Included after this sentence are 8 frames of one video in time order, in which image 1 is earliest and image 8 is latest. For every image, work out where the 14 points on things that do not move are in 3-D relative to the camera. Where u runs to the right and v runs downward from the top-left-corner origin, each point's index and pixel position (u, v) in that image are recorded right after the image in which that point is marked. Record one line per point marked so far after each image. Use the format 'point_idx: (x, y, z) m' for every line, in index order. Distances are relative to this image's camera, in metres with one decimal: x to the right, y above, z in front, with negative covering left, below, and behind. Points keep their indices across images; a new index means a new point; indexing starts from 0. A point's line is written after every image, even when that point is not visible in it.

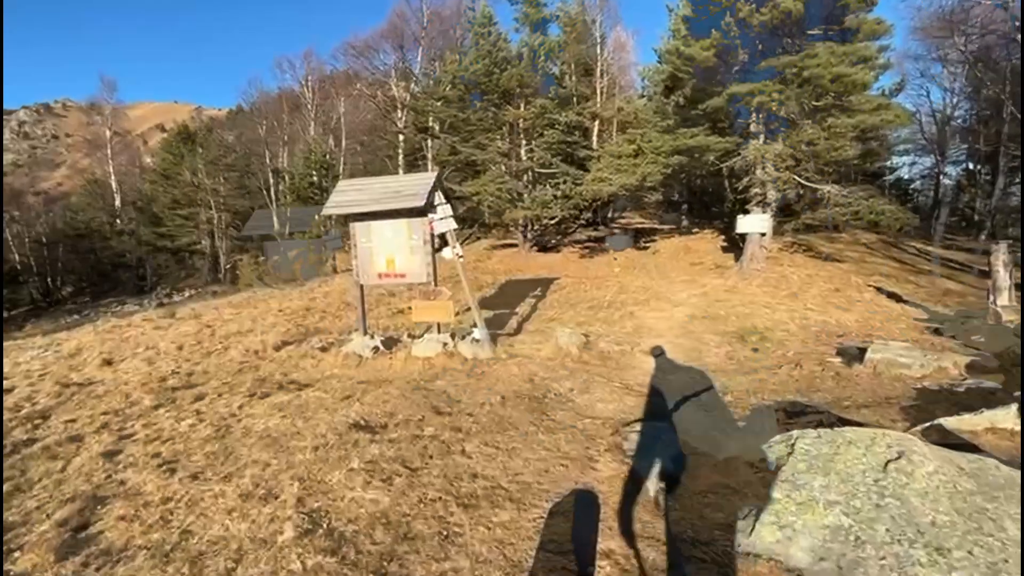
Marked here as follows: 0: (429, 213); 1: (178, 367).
0: (-1.3, +1.2, +7.7) m
1: (-6.2, -1.5, +8.8) m
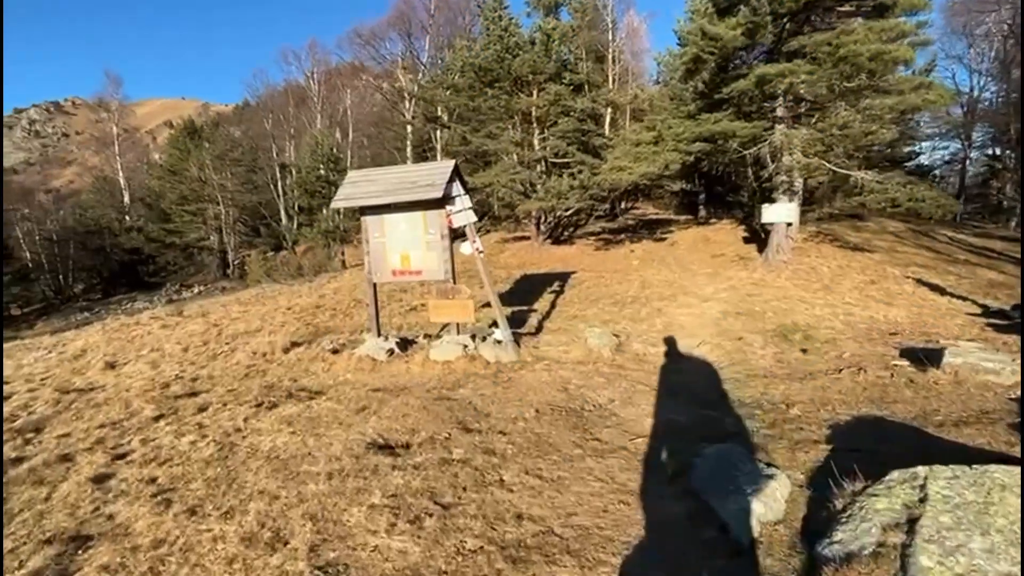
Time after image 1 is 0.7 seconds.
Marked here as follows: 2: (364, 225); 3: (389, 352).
0: (-1.0, +1.3, +7.1) m
1: (-5.8, -1.5, +8.3) m
2: (-2.3, +1.0, +7.4) m
3: (-1.9, -1.0, +7.4) m
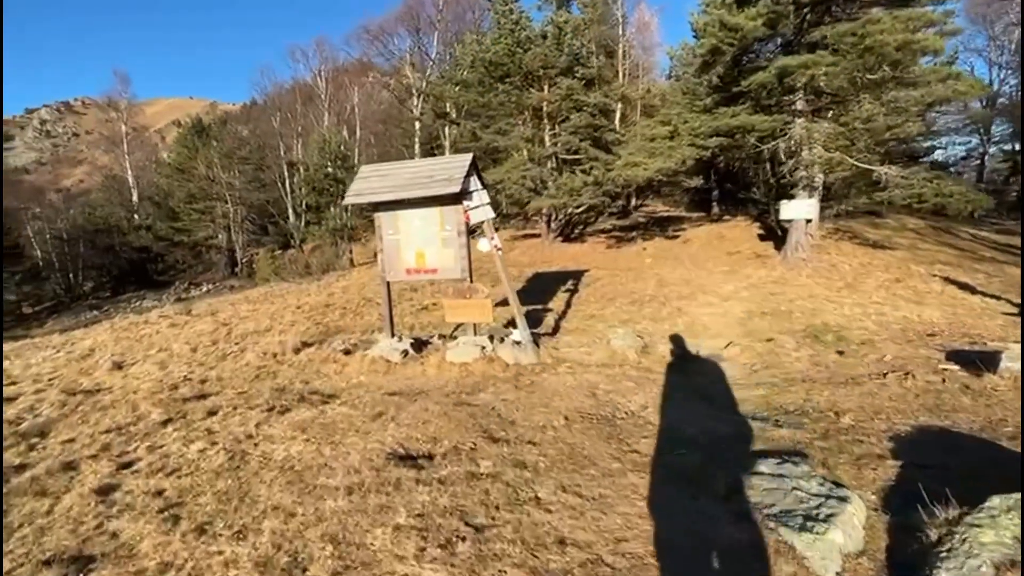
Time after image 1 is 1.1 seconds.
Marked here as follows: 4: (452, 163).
0: (-0.7, +1.3, +6.8) m
1: (-5.5, -1.5, +8.1) m
2: (-2.0, +1.0, +7.1) m
3: (-1.6, -1.0, +7.2) m
4: (-0.9, +1.8, +6.8) m
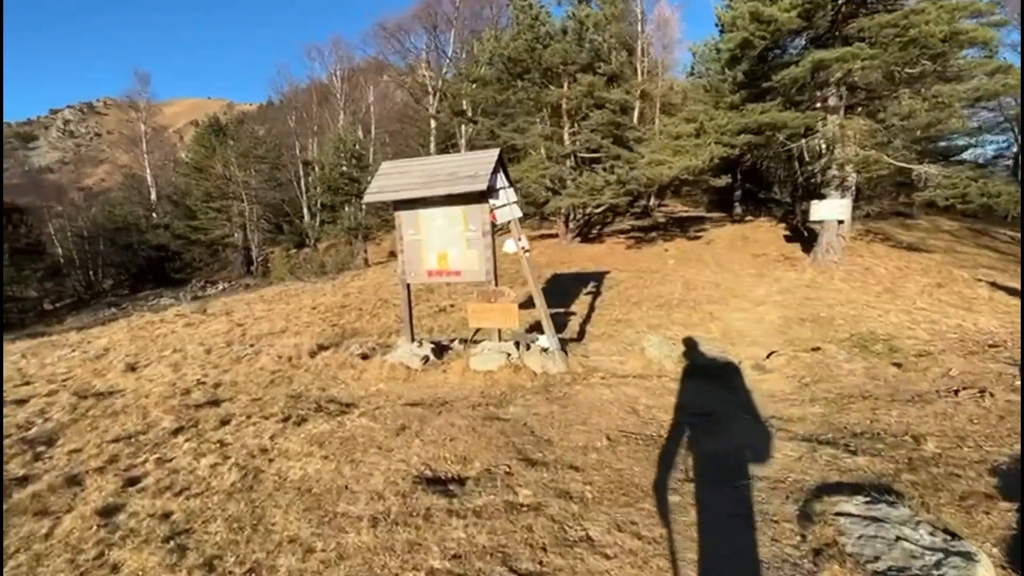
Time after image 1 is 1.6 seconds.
0: (-0.3, +1.2, +6.4) m
1: (-5.1, -1.5, +7.9) m
2: (-1.6, +1.0, +6.8) m
3: (-1.3, -1.0, +6.8) m
4: (-0.5, +1.8, +6.4) m
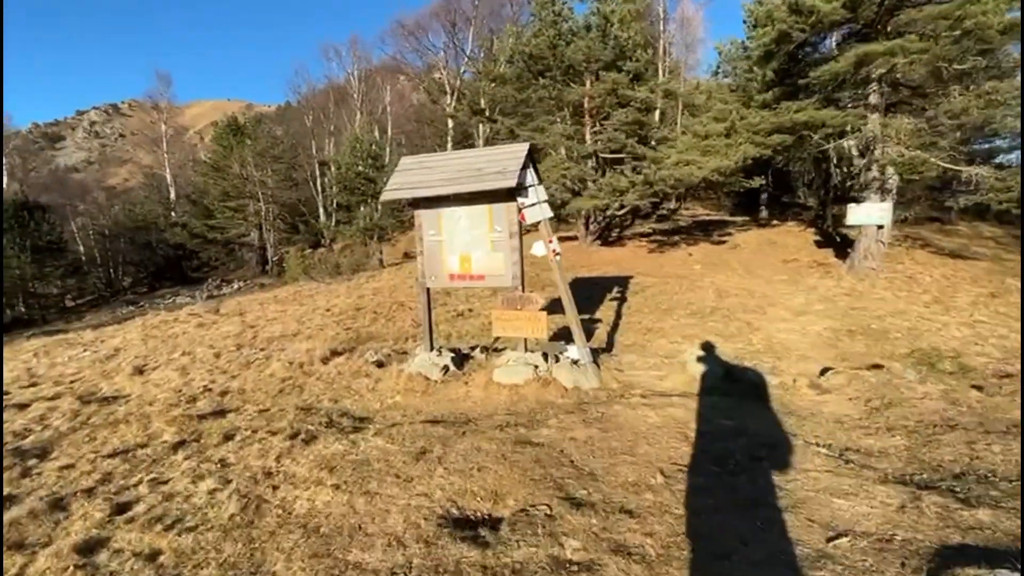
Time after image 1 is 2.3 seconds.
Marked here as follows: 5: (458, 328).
0: (+0.1, +1.1, +5.9) m
1: (-4.7, -1.5, +7.5) m
2: (-1.2, +0.9, +6.3) m
3: (-0.9, -1.1, +6.3) m
4: (-0.1, +1.7, +5.9) m
5: (-1.1, -0.8, +9.3) m
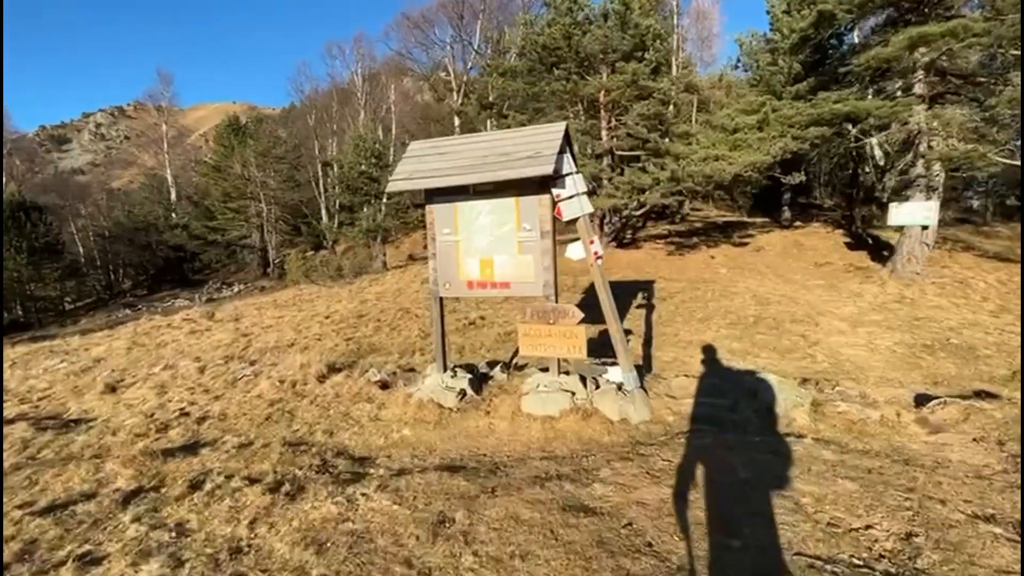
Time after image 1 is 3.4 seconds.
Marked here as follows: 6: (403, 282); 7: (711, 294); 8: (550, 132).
0: (+0.4, +1.0, +4.9) m
1: (-4.4, -1.6, +6.5) m
2: (-0.9, +0.8, +5.3) m
3: (-0.6, -1.2, +5.3) m
4: (+0.2, +1.6, +4.9) m
5: (-0.7, -0.9, +8.3) m
6: (-3.5, +0.2, +15.1) m
7: (+4.6, -0.1, +10.9) m
8: (+0.4, +1.5, +4.9) m
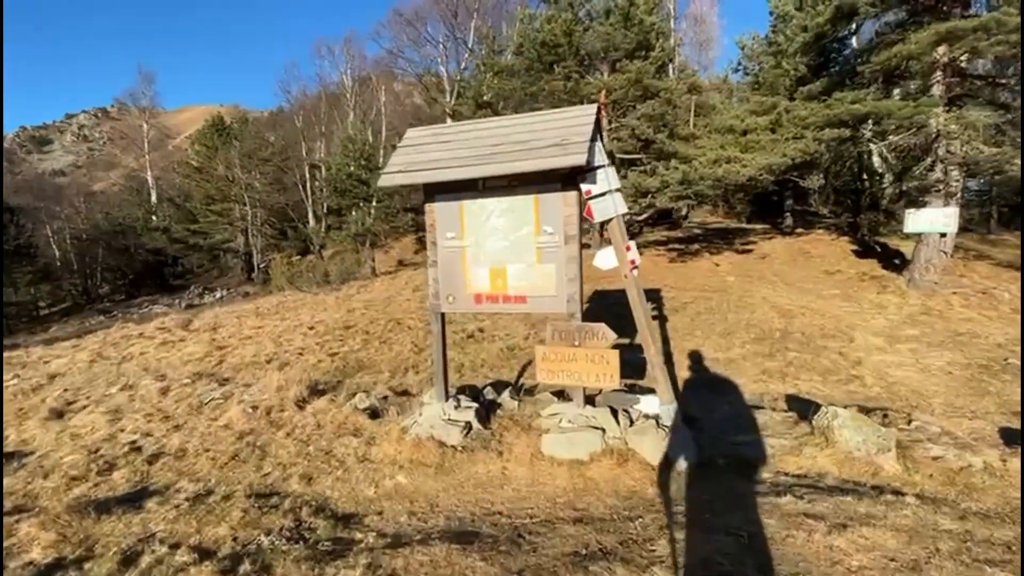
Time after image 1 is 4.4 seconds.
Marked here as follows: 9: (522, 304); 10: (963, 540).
0: (+0.6, +0.9, +4.1) m
1: (-4.3, -1.7, +5.5) m
2: (-0.8, +0.7, +4.4) m
3: (-0.4, -1.3, +4.4) m
4: (+0.4, +1.5, +4.1) m
5: (-0.7, -1.1, +7.4) m
6: (-3.6, -0.1, +14.2) m
7: (+4.6, -0.4, +10.1) m
8: (+0.5, +1.4, +4.0) m
9: (+0.1, -0.1, +4.3) m
10: (+2.6, -1.5, +2.8) m
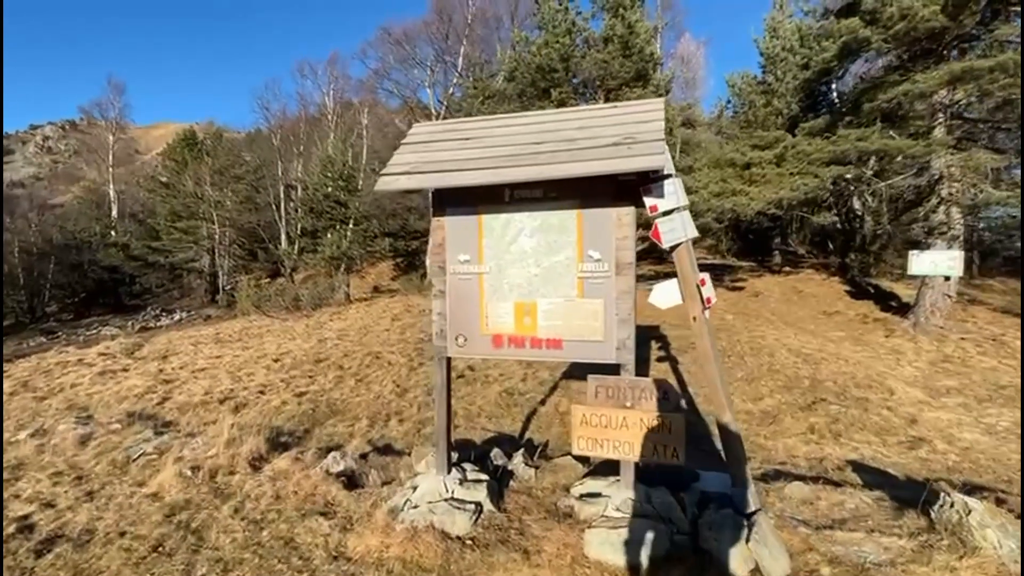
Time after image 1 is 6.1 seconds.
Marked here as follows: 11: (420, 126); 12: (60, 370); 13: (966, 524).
0: (+0.8, +0.6, +3.2) m
1: (-4.1, -2.0, +4.2) m
2: (-0.5, +0.4, +3.4) m
3: (-0.2, -1.6, +3.3) m
4: (+0.7, +1.2, +3.2) m
5: (-0.6, -1.5, +6.3) m
6: (-3.9, -0.8, +13.0) m
7: (+4.5, -1.1, +9.3) m
8: (+0.8, +1.1, +3.2) m
9: (+0.3, -0.4, +3.3) m
10: (+2.9, -1.7, +1.9) m
11: (-0.7, +1.3, +3.7) m
12: (-10.2, -1.9, +10.5) m
13: (+2.8, -1.5, +3.0) m
